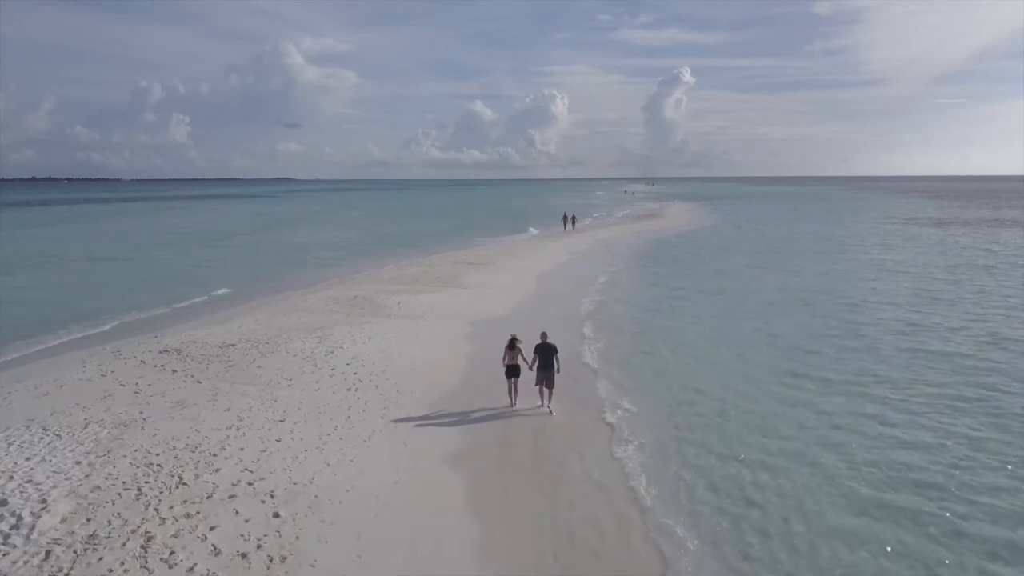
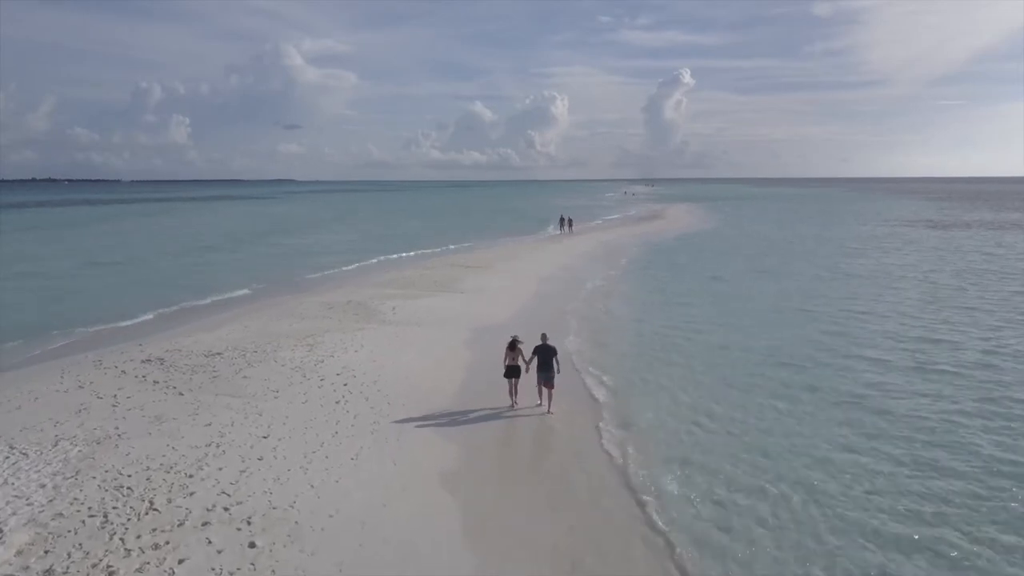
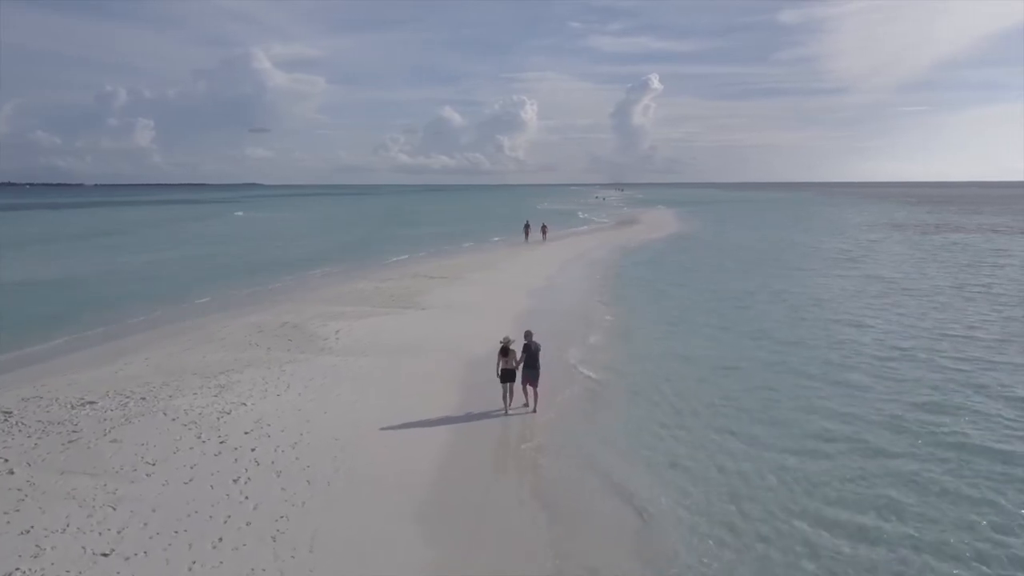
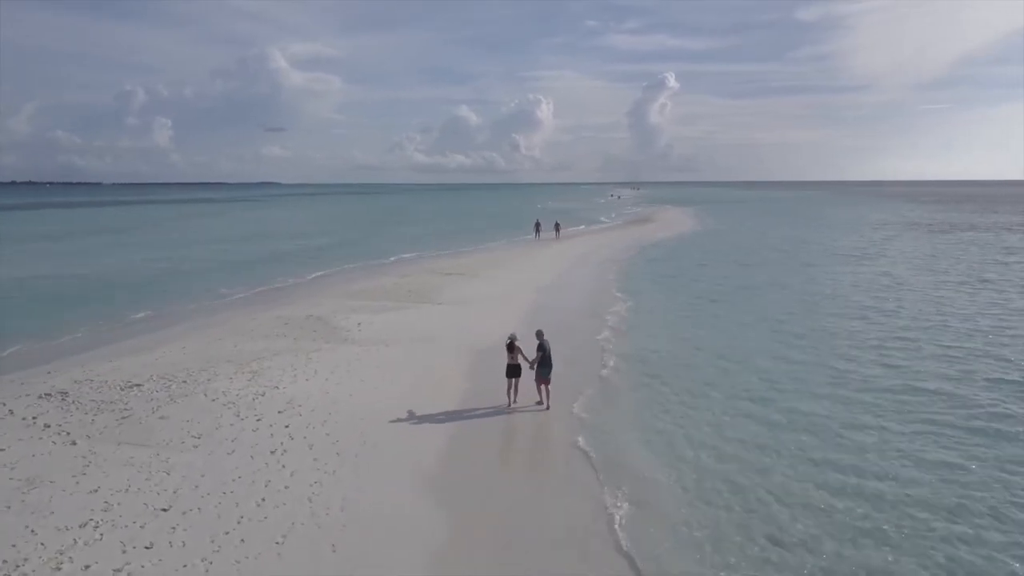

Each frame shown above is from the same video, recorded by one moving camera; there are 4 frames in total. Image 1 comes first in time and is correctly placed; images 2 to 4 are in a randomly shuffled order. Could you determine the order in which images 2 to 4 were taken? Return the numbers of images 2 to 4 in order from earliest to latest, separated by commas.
2, 4, 3
